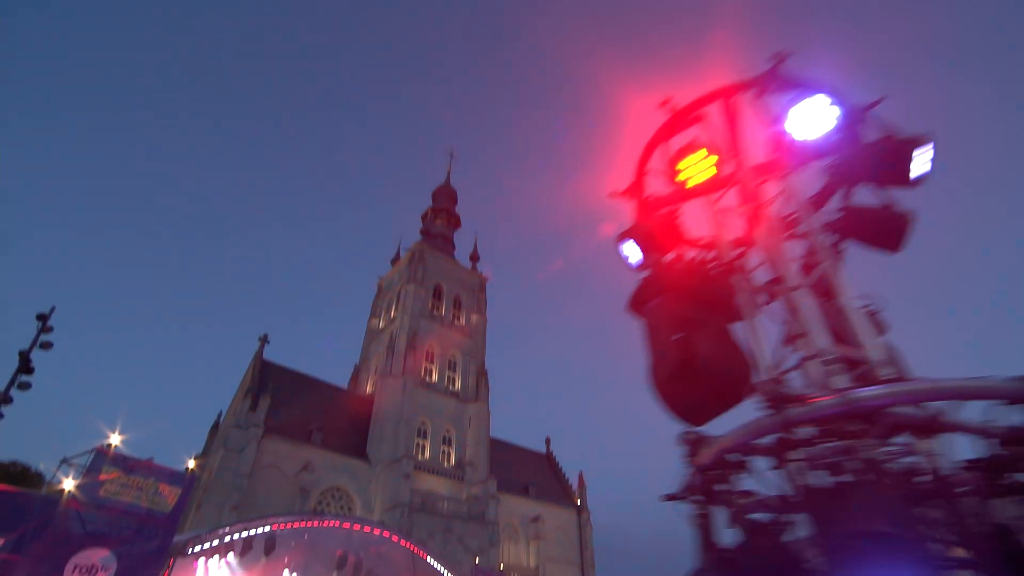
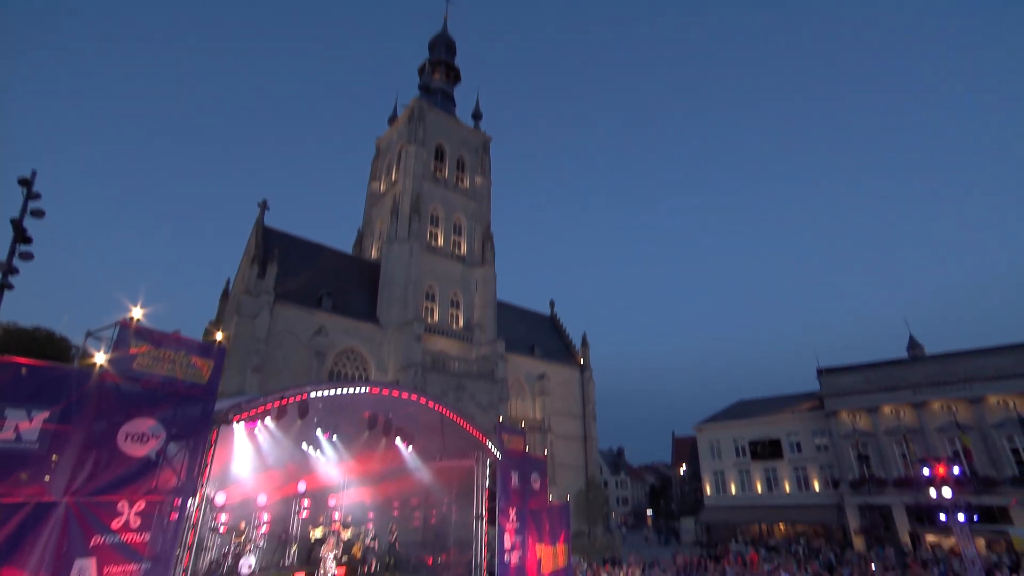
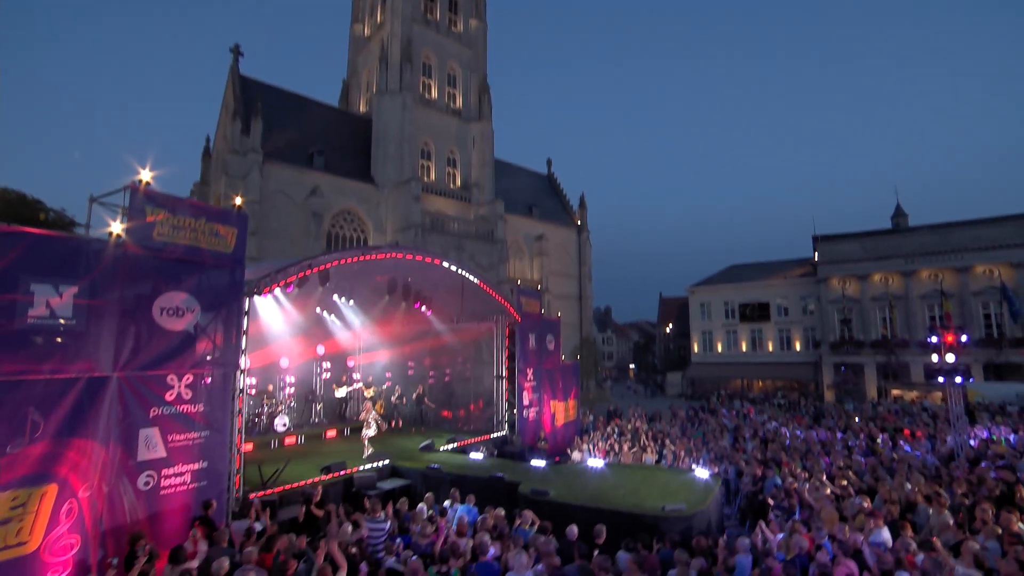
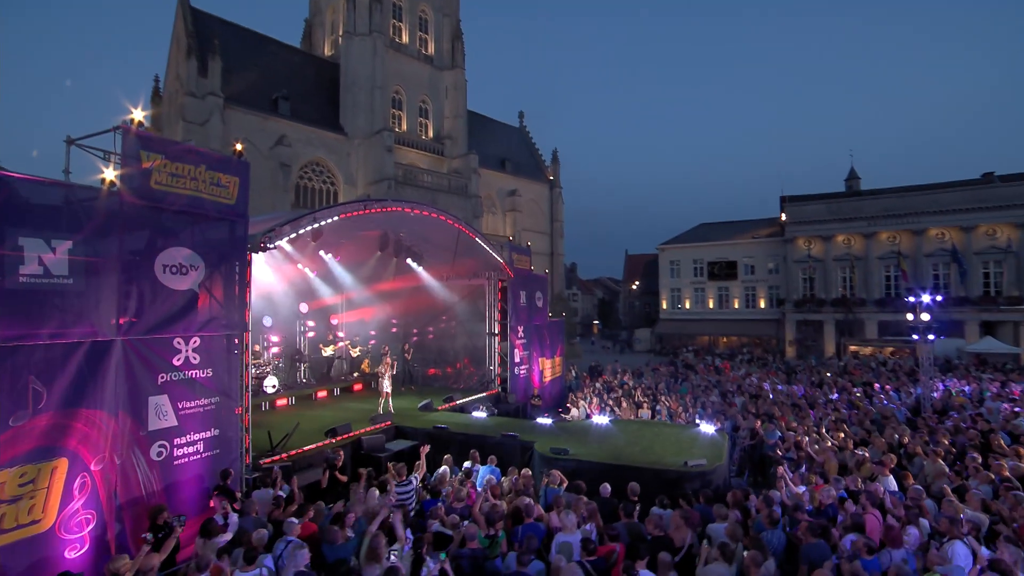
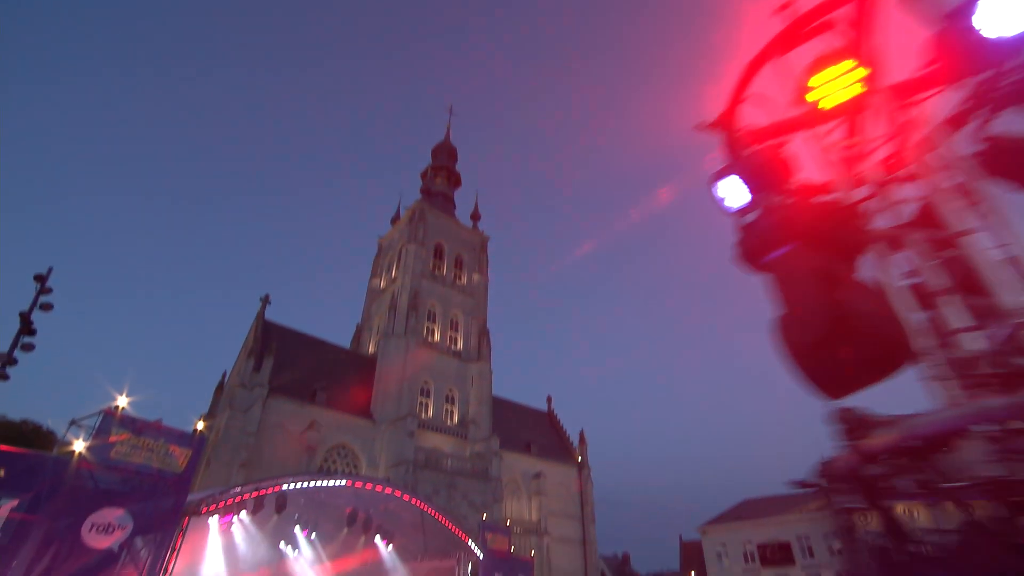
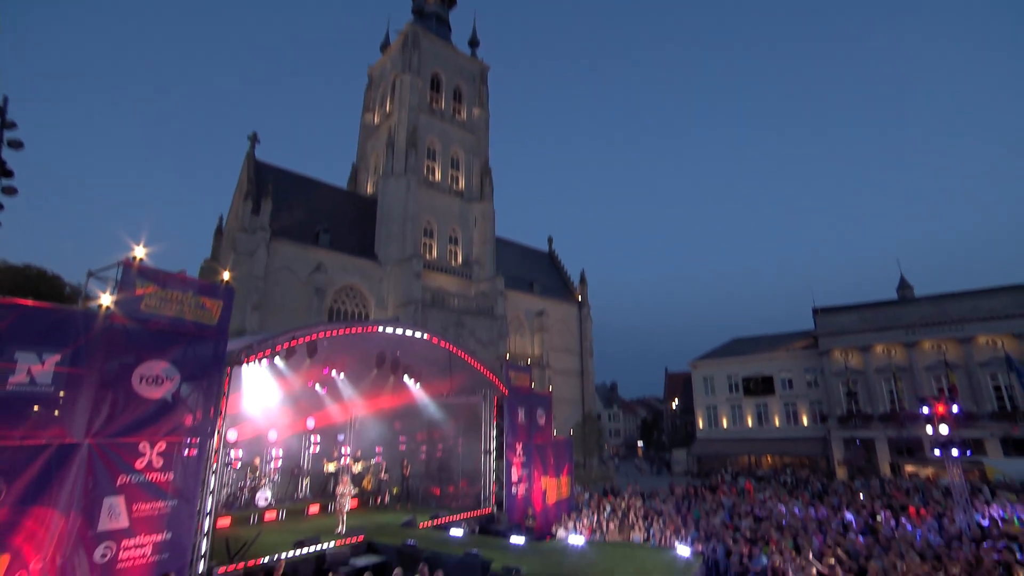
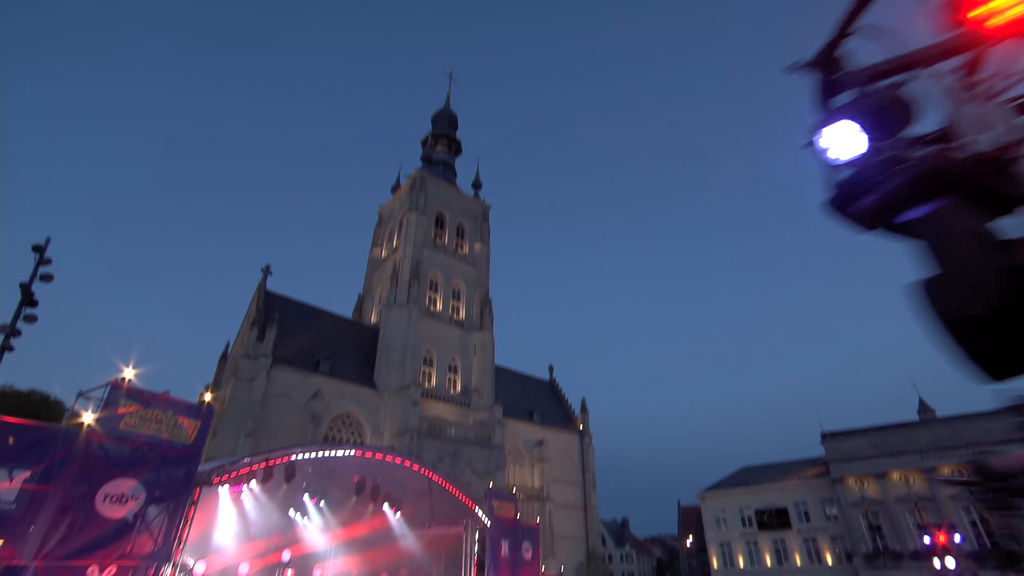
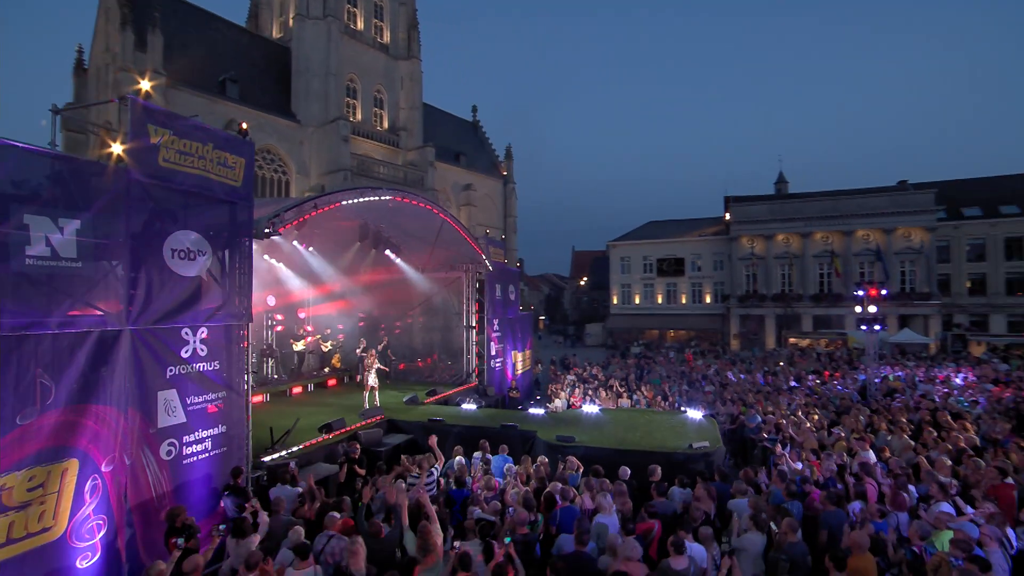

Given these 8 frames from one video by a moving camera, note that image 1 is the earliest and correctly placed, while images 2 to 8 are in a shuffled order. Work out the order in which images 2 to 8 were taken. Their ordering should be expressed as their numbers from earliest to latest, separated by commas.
5, 7, 2, 6, 3, 4, 8
